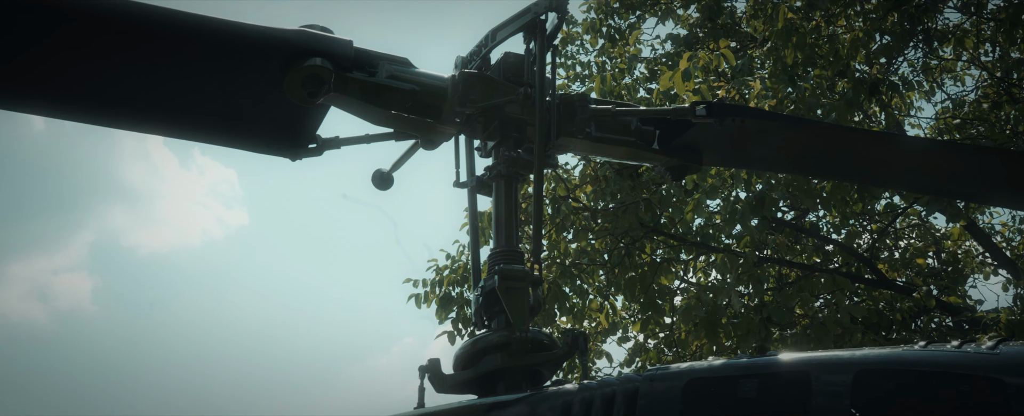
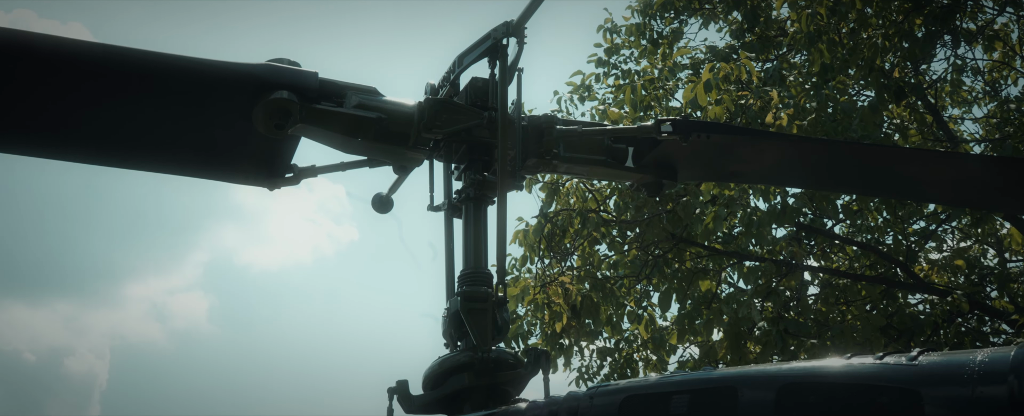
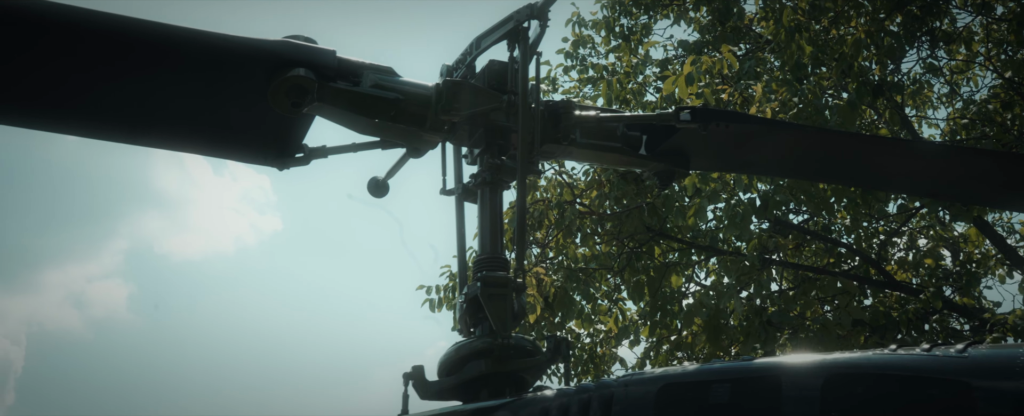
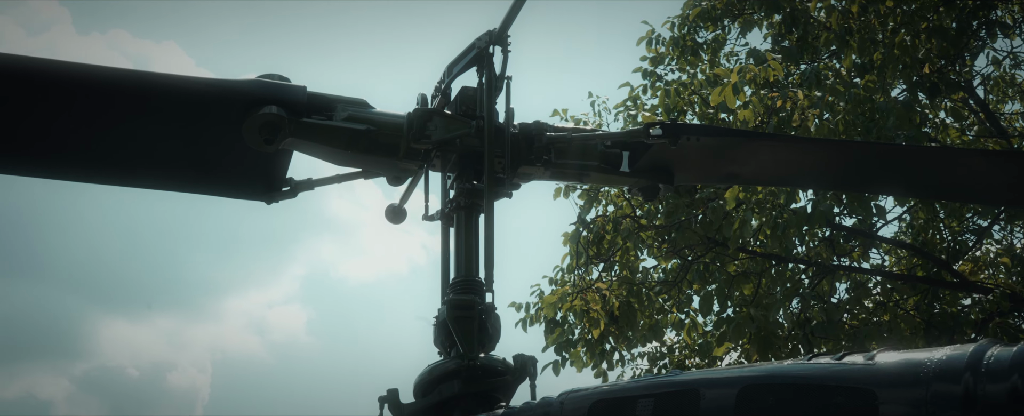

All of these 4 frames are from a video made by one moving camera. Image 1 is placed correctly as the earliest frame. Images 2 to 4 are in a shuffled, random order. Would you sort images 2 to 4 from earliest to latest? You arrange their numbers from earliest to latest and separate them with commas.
3, 2, 4
